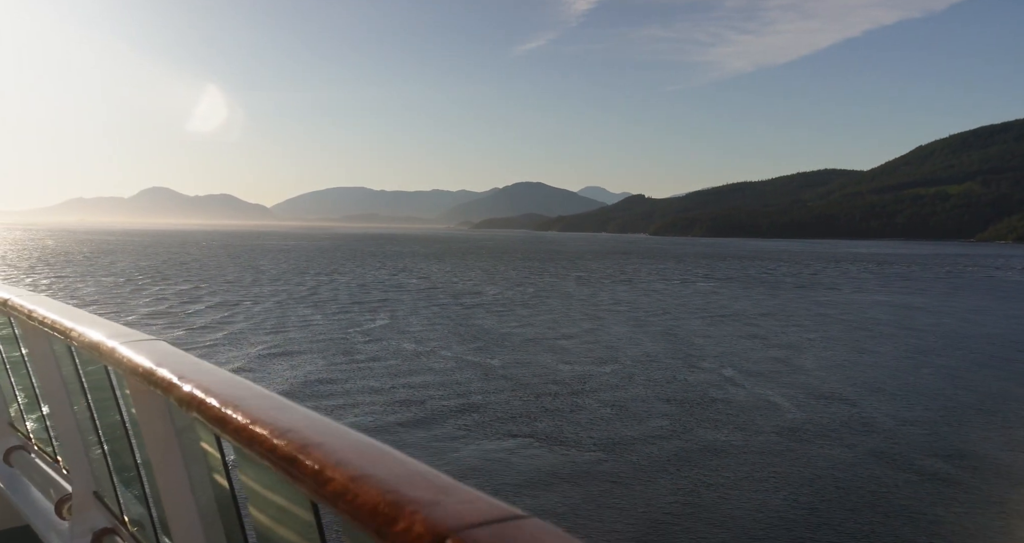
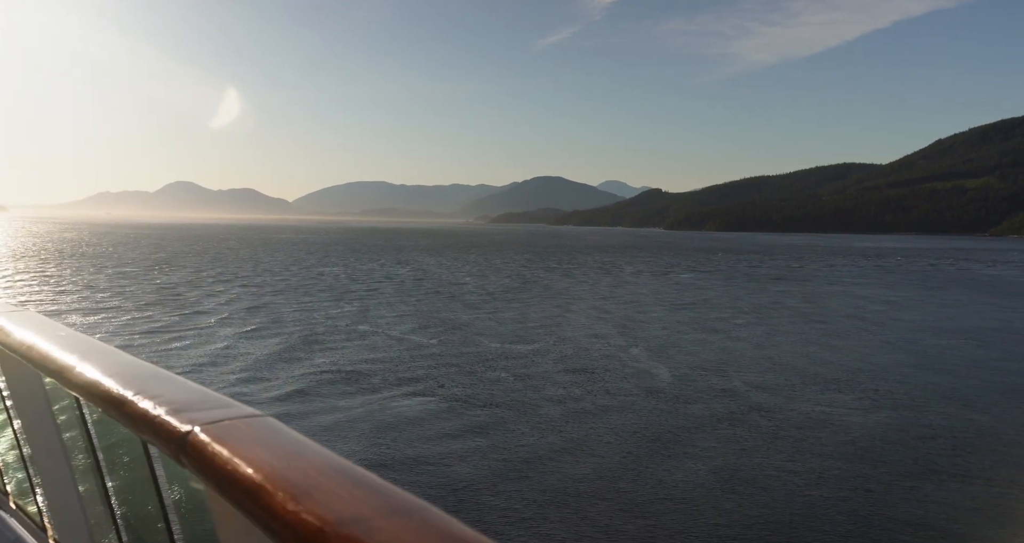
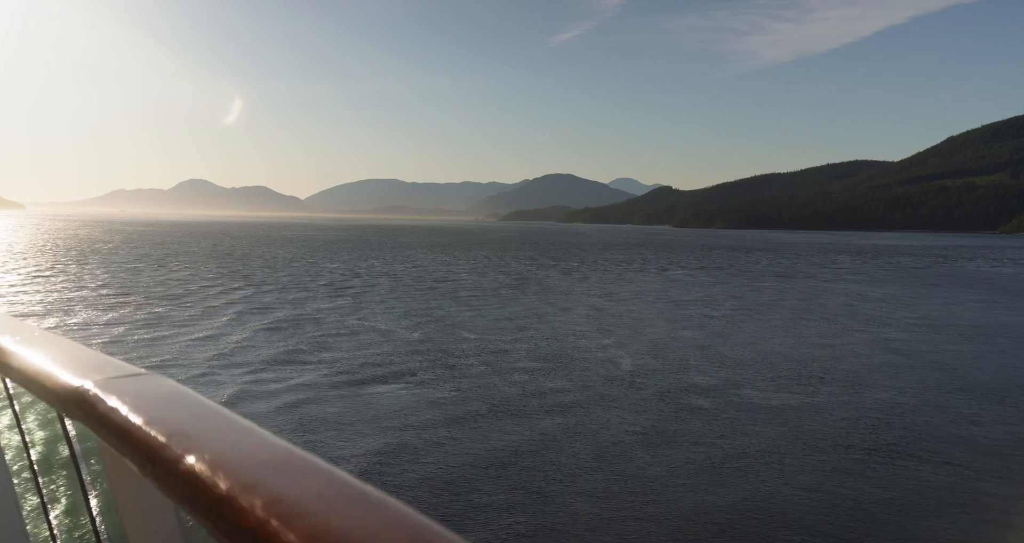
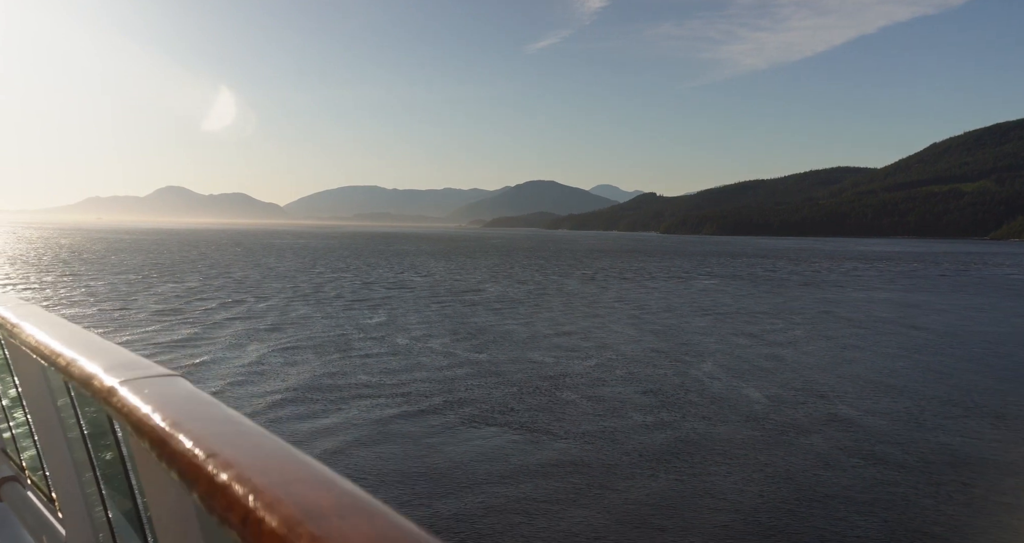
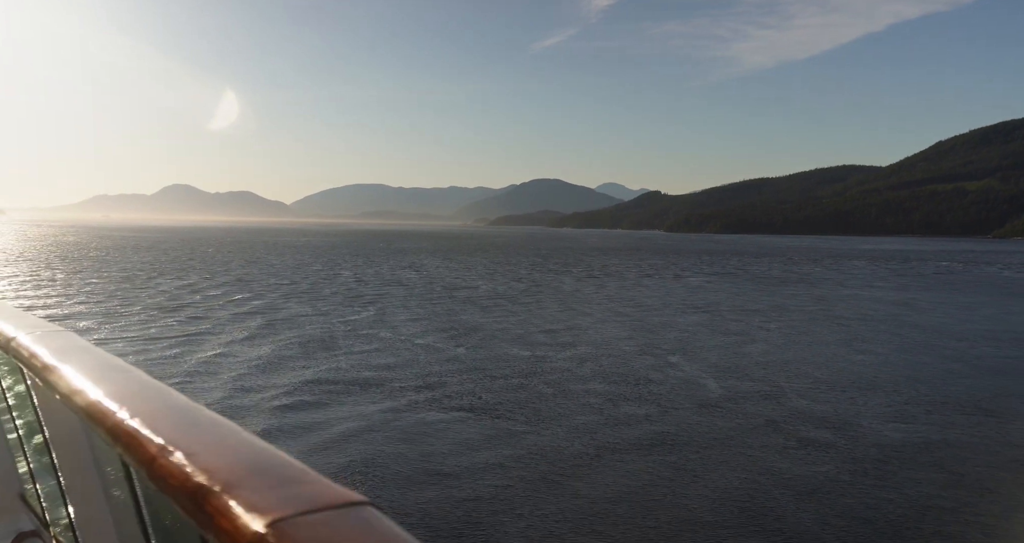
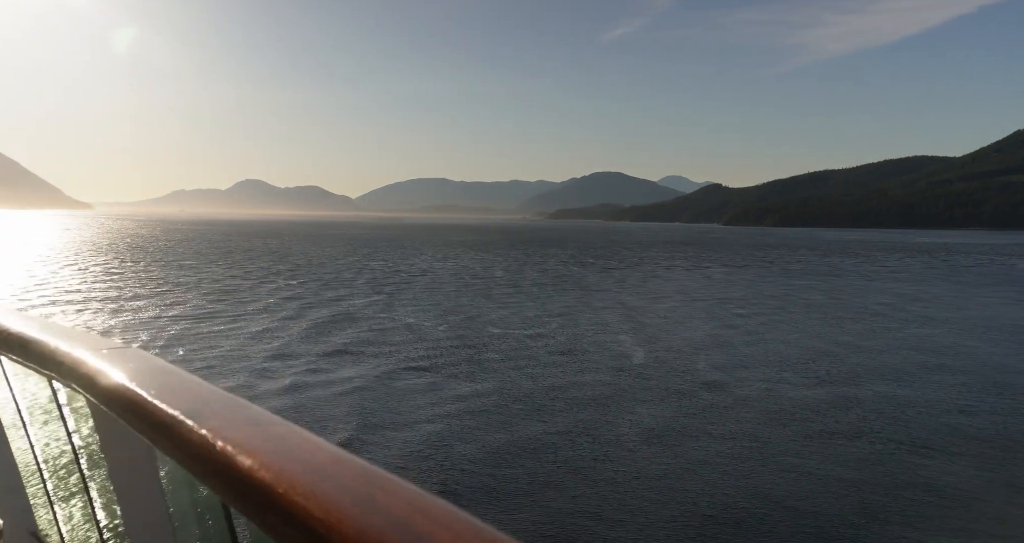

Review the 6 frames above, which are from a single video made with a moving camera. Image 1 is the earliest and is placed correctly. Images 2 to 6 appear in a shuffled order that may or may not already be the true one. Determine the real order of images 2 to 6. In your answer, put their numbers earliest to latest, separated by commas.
4, 5, 2, 3, 6
